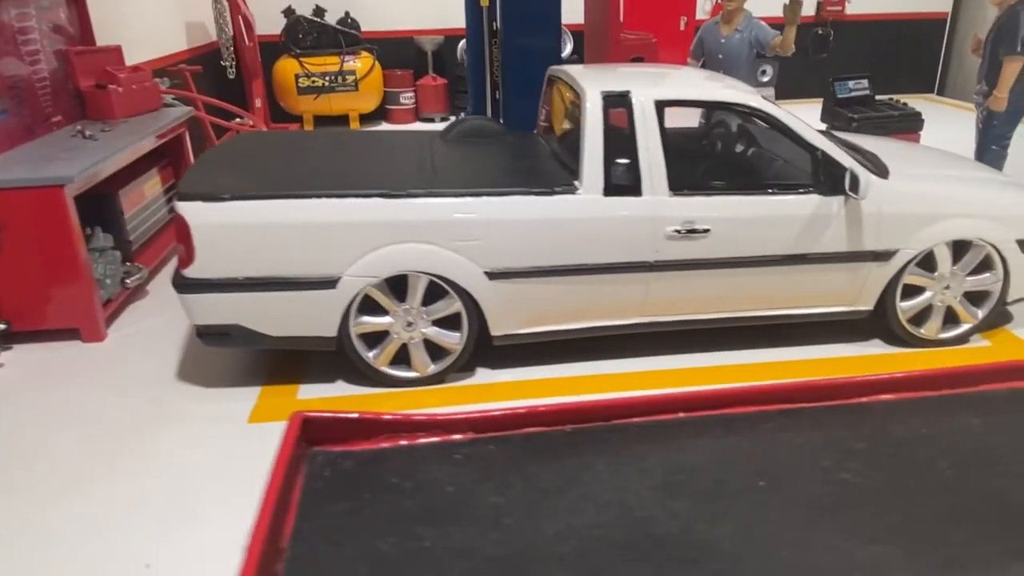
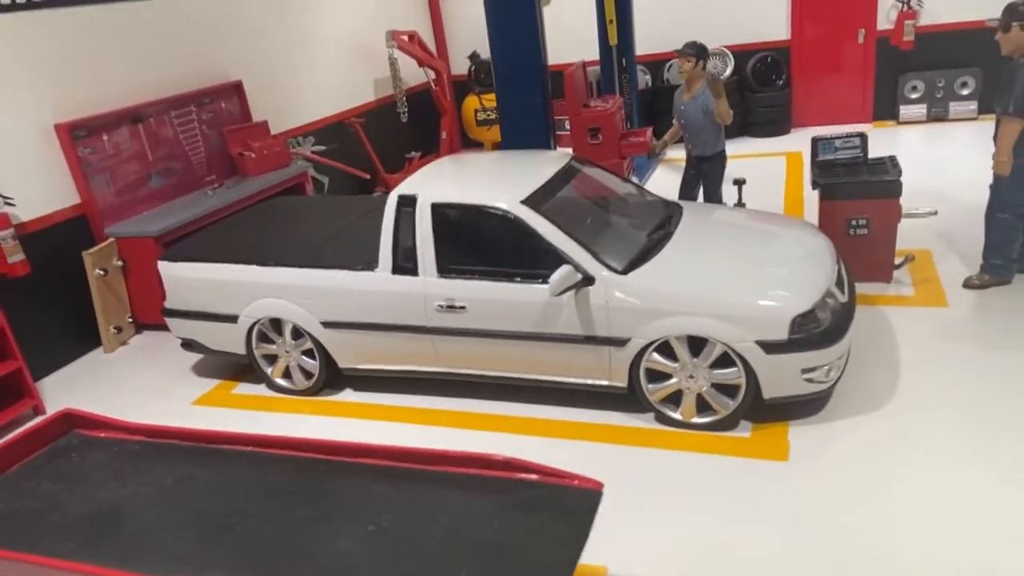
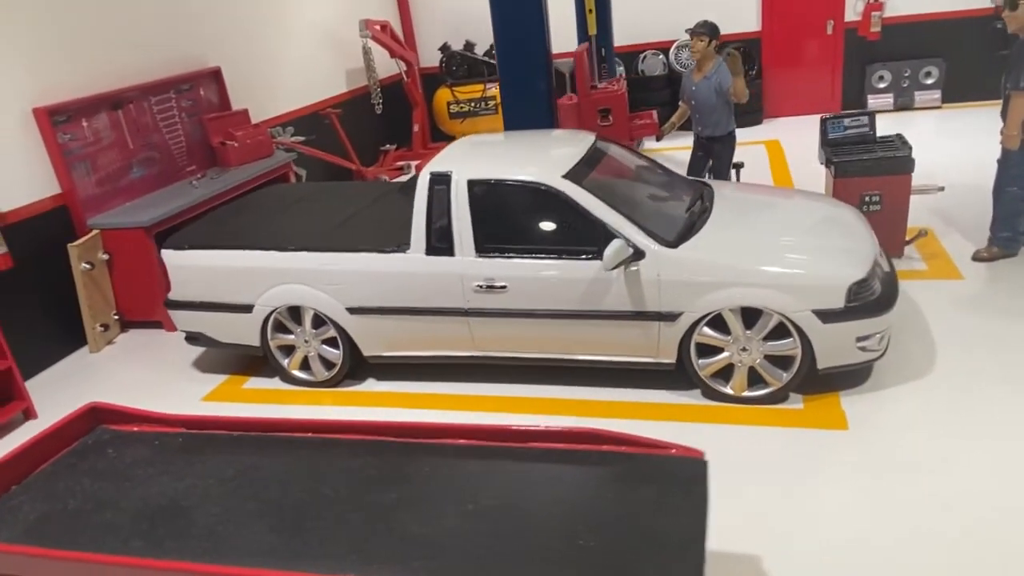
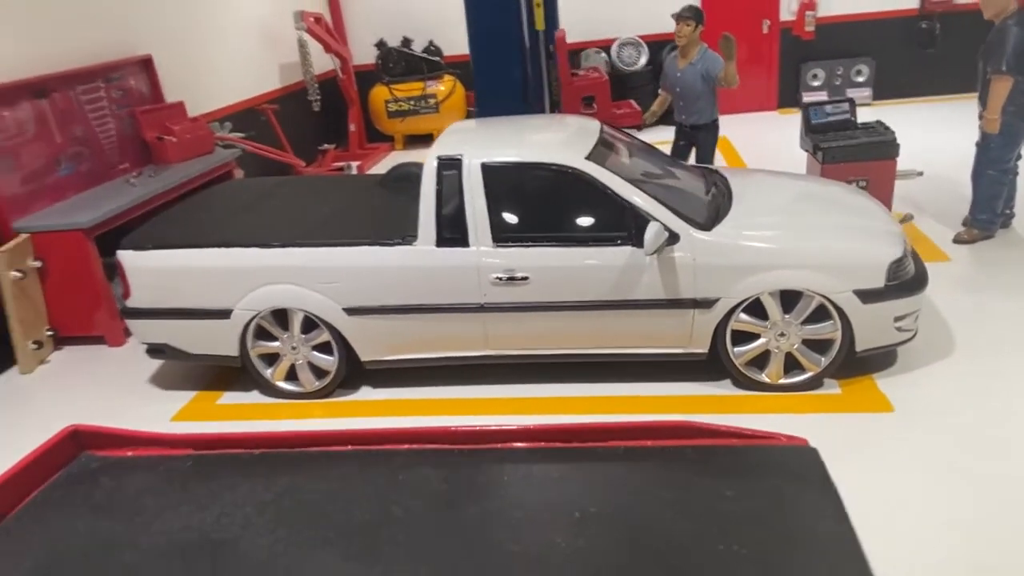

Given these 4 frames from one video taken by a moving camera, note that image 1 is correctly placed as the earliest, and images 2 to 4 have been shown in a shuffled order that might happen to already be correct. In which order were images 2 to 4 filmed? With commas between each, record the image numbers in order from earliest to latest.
4, 3, 2
